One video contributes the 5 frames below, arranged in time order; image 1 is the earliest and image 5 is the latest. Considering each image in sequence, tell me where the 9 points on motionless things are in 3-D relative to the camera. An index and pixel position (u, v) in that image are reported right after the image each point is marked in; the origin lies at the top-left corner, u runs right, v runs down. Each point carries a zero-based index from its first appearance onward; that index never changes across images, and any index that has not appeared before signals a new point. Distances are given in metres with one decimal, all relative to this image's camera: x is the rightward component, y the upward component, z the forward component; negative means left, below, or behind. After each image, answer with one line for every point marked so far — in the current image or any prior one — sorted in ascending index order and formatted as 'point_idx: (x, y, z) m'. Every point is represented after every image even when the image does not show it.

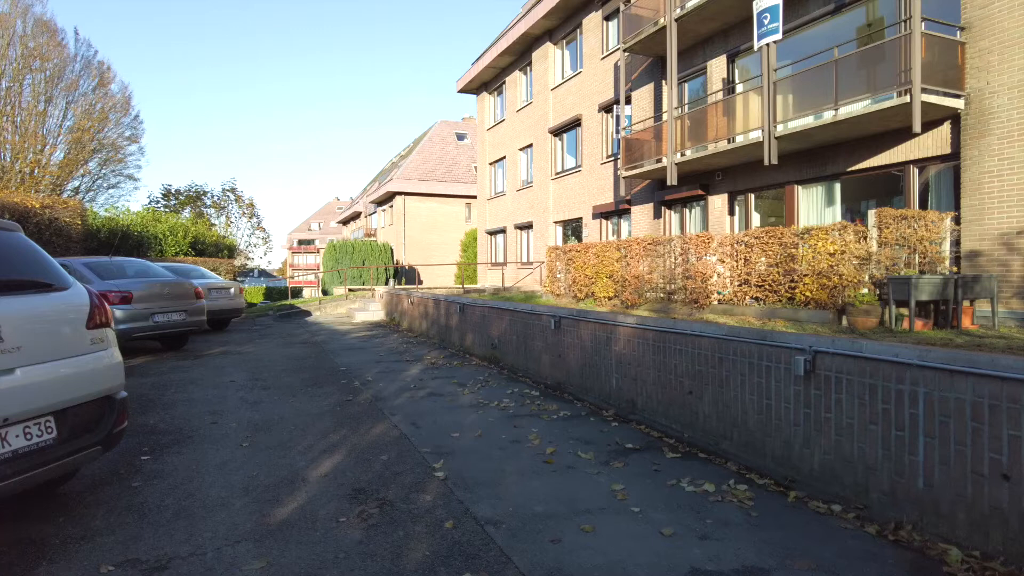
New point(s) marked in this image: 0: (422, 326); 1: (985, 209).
0: (-1.9, -0.8, +13.3) m
1: (+7.3, +1.2, +9.7) m
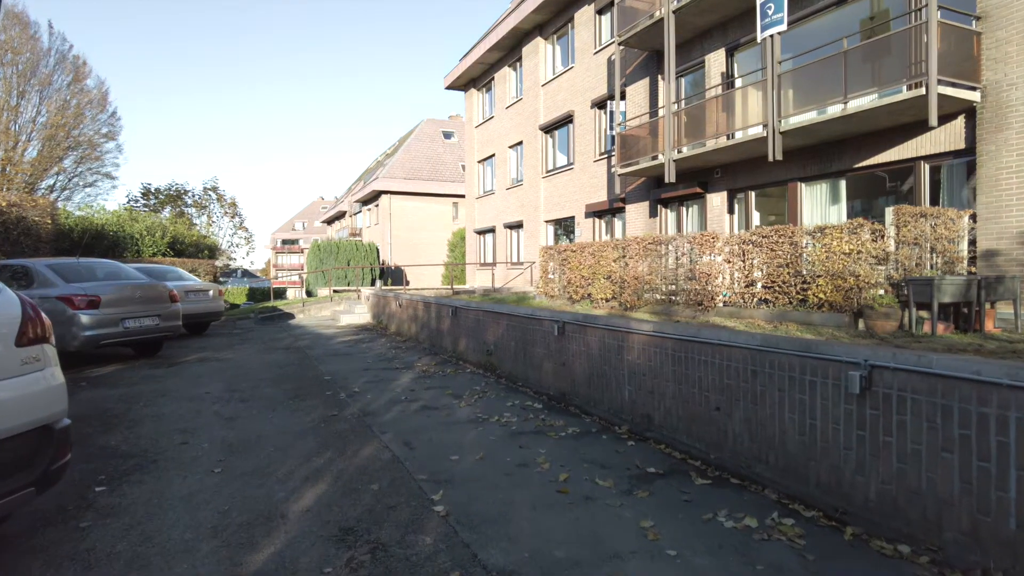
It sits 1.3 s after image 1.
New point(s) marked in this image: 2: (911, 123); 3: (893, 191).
0: (-2.0, -0.8, +12.6) m
1: (+7.2, +1.2, +9.3) m
2: (+6.7, +2.8, +10.6) m
3: (+6.6, +1.7, +11.6) m
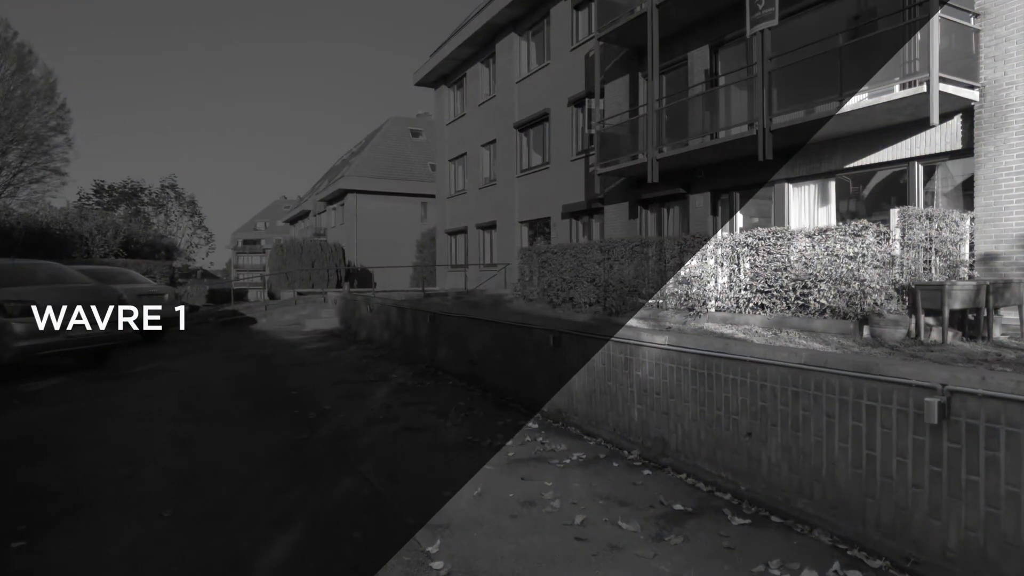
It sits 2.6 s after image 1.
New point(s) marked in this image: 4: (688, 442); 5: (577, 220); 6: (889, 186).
0: (-2.4, -0.9, +11.9) m
1: (+7.0, +1.1, +9.0) m
2: (+6.5, +2.7, +10.3) m
3: (+6.2, +1.6, +11.3) m
4: (+1.3, -1.1, +4.7) m
5: (+1.9, +2.0, +18.9) m
6: (+6.5, +1.7, +10.9) m
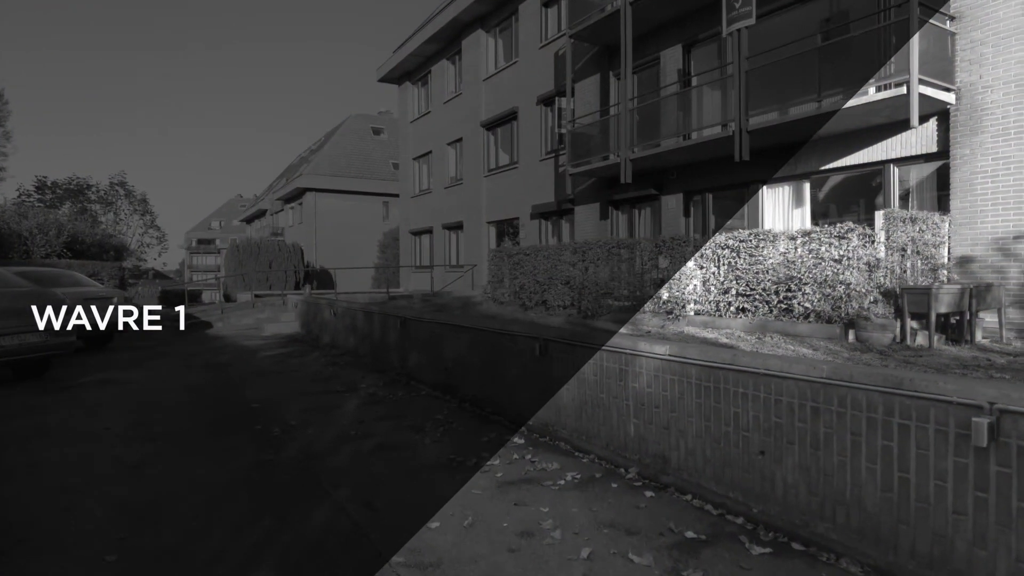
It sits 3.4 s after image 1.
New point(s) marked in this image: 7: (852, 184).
0: (-2.9, -1.0, +11.3) m
1: (+6.7, +1.1, +9.1) m
2: (+6.0, +2.7, +10.3) m
3: (+5.8, +1.6, +11.3) m
4: (+1.3, -1.2, +4.4) m
5: (+1.0, +2.0, +18.6) m
6: (+6.0, +1.7, +10.8) m
7: (+5.9, +1.8, +11.0) m
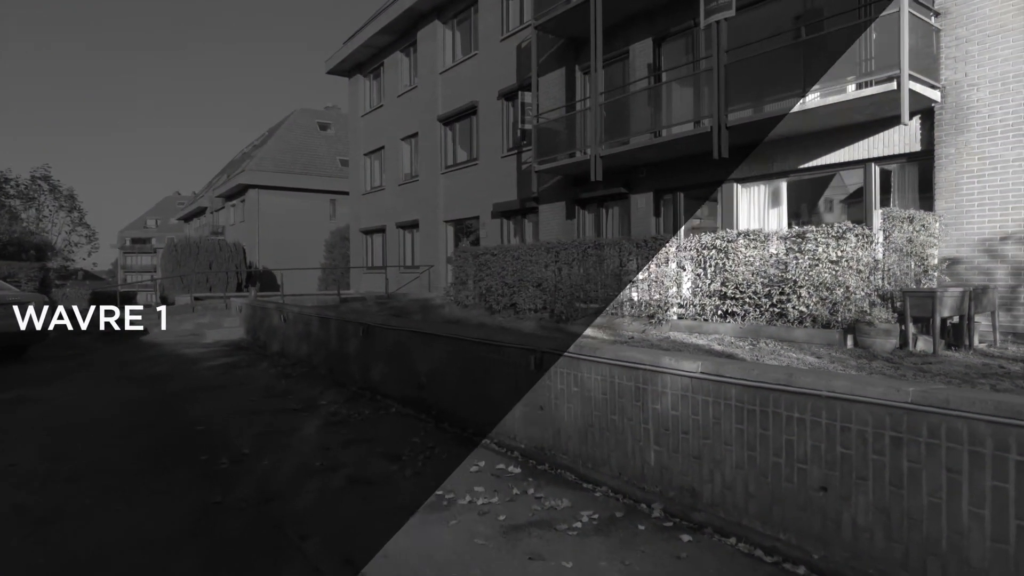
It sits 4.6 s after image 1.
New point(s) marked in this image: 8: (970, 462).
0: (-3.4, -1.0, +10.3) m
1: (+6.3, +1.1, +8.9) m
2: (+5.6, +2.6, +10.1) m
3: (+5.2, +1.6, +11.0) m
4: (+1.3, -1.2, +3.8) m
5: (-0.1, +1.9, +17.9) m
6: (+5.5, +1.7, +10.6) m
7: (+5.4, +1.8, +10.7) m
8: (+2.0, -0.8, +2.8) m
